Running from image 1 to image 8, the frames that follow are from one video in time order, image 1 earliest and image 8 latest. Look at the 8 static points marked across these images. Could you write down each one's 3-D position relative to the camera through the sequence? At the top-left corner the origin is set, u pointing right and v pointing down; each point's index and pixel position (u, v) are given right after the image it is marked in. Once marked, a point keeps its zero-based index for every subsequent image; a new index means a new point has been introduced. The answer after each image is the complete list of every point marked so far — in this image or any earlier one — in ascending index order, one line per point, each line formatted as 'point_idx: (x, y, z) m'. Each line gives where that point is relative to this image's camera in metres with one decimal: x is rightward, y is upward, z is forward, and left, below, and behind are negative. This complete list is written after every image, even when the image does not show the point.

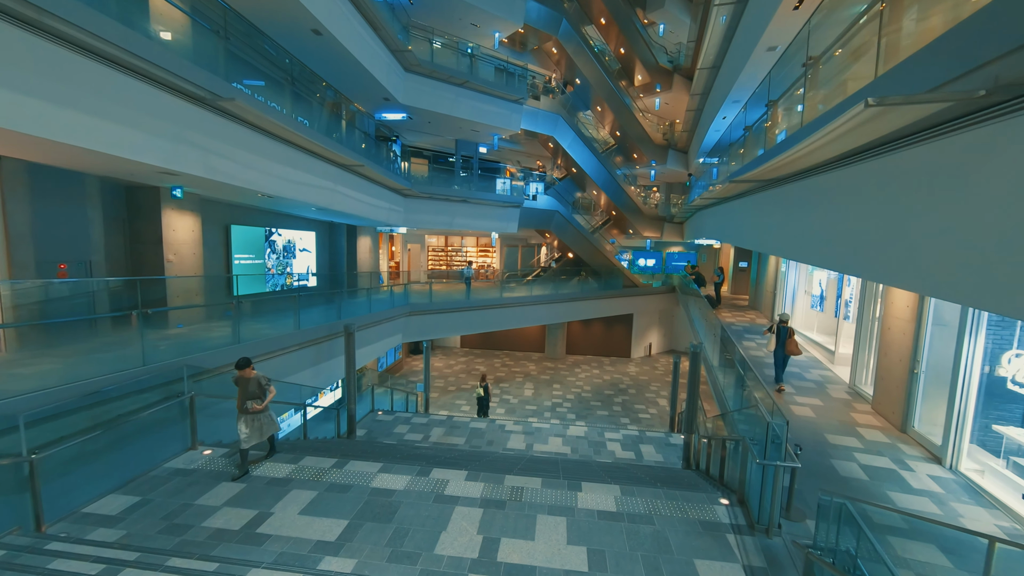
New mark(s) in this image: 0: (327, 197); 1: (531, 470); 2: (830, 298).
0: (-3.6, +1.8, +8.0) m
1: (+0.2, -2.2, +5.2) m
2: (+6.6, -0.2, +8.8) m
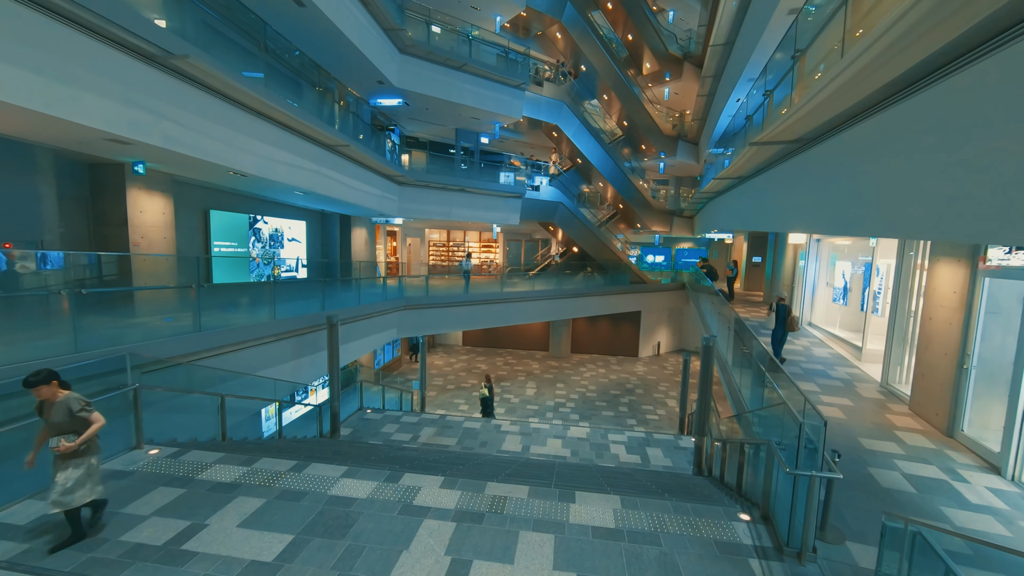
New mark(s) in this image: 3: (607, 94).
0: (-3.6, +2.0, +7.5) m
1: (+0.1, -2.0, +4.6) m
2: (+6.6, 0.0, +8.1) m
3: (+3.5, +7.2, +15.7) m
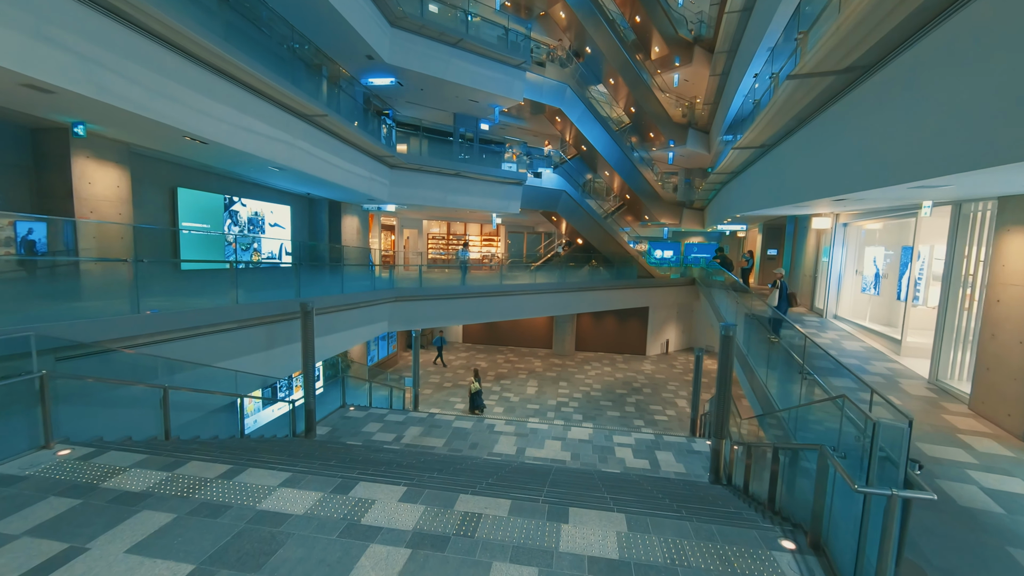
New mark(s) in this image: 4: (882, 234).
0: (-3.7, +2.2, +6.9) m
1: (0.0, -1.8, +3.9) m
2: (+6.5, +0.2, +7.3) m
3: (+3.6, +7.4, +15.0) m
4: (+6.7, +1.0, +7.6) m
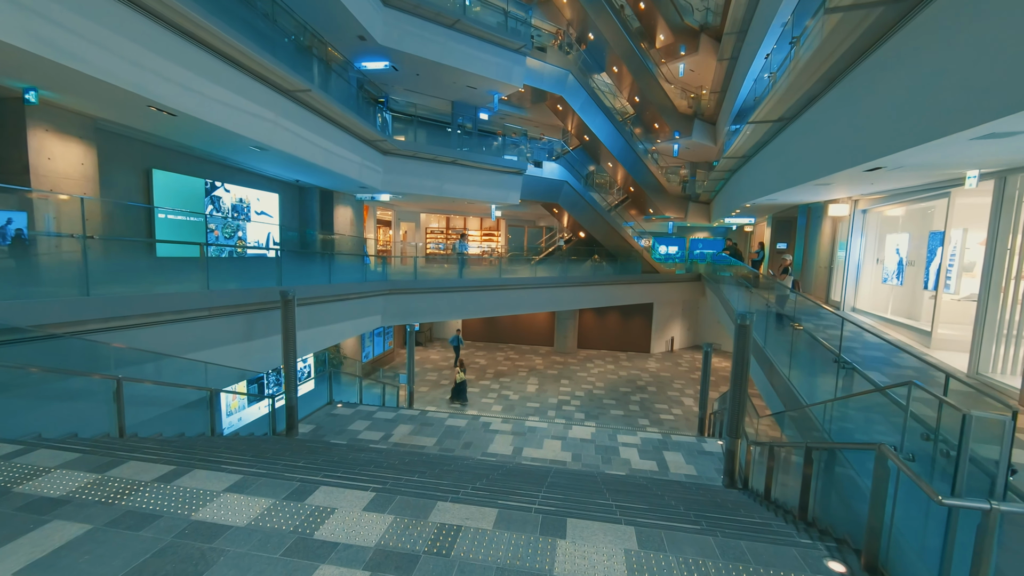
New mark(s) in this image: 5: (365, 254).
0: (-3.7, +2.4, +6.4) m
1: (-0.1, -1.6, +3.4) m
2: (+6.5, +0.3, +6.8) m
3: (+3.6, +7.6, +14.5) m
4: (+6.6, +1.2, +7.1) m
5: (-3.3, +0.8, +9.5) m
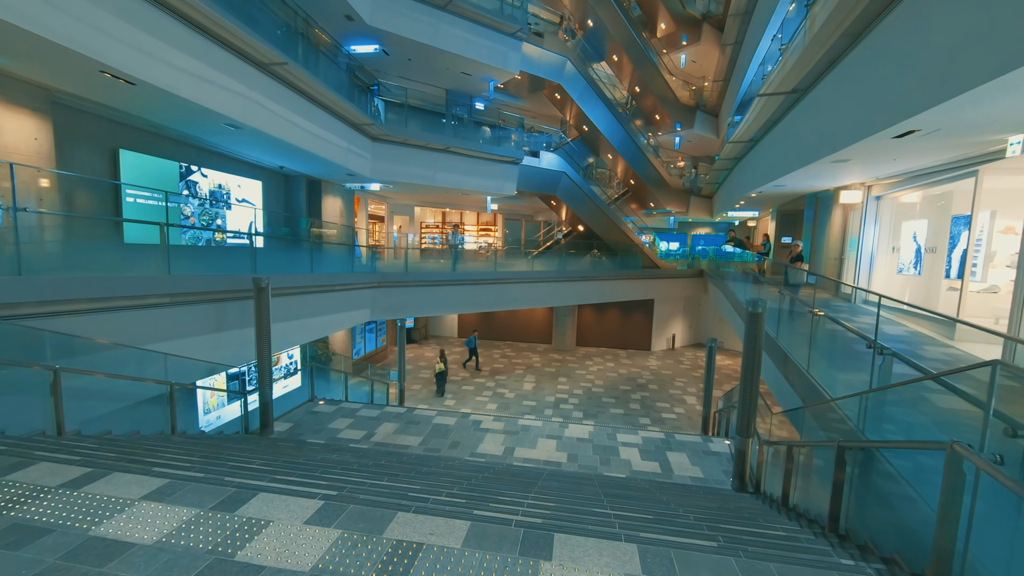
0: (-3.8, +2.5, +6.0) m
1: (-0.2, -1.4, +3.0) m
2: (+6.3, +0.5, +6.4) m
3: (+3.5, +7.7, +14.1) m
4: (+6.5, +1.3, +6.7) m
5: (-3.4, +0.9, +9.1) m
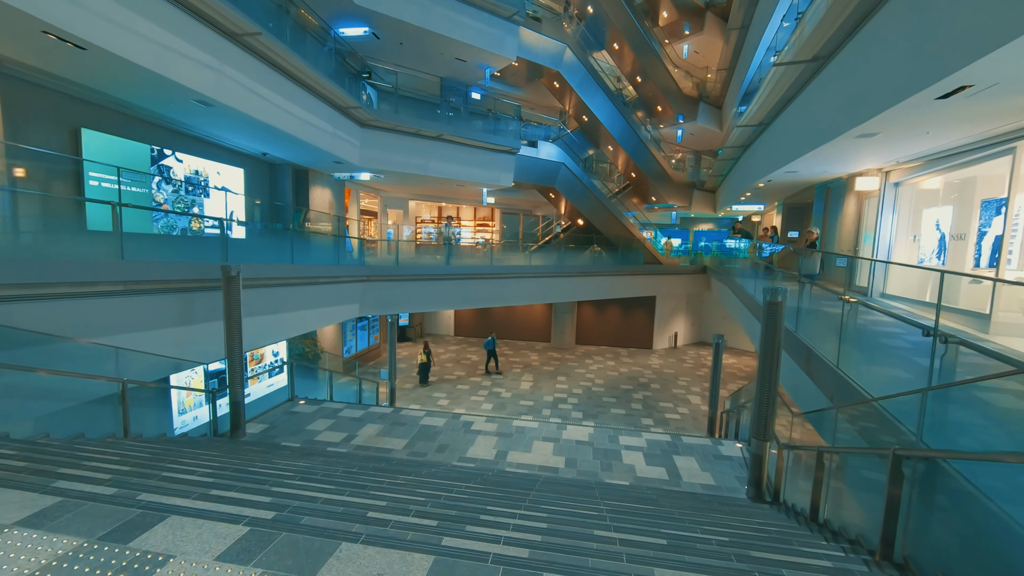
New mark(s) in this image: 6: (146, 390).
0: (-3.9, +2.7, +5.6) m
1: (-0.3, -1.3, +2.5) m
2: (+6.3, +0.6, +5.9) m
3: (+3.4, +7.9, +13.6) m
4: (+6.4, +1.4, +6.3) m
5: (-3.5, +1.1, +8.7) m
6: (-4.0, -1.1, +4.7) m
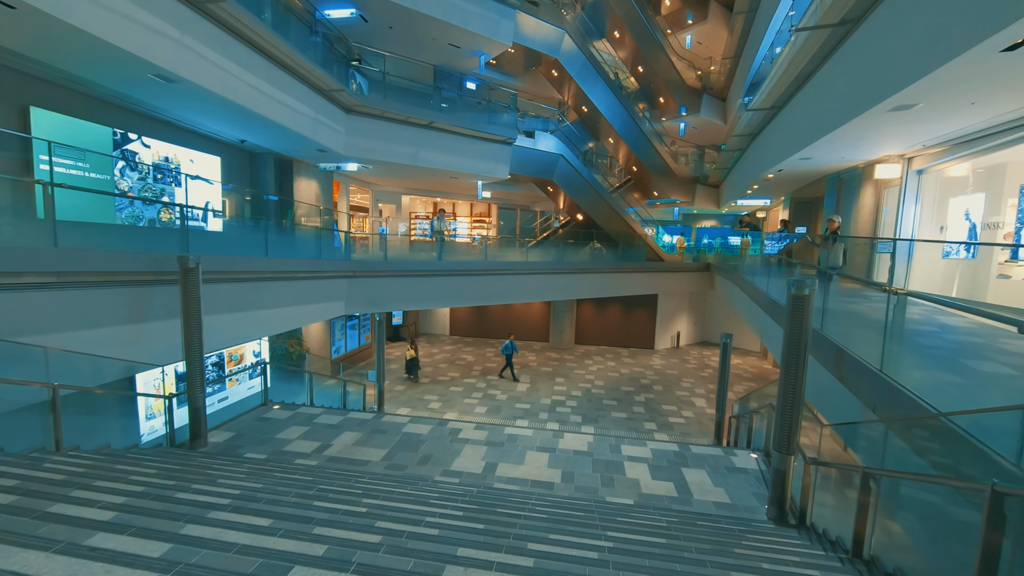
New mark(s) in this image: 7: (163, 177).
0: (-4.0, +2.7, +5.0) m
1: (-0.4, -1.3, +2.0) m
2: (+6.2, +0.7, +5.4) m
3: (+3.3, +7.9, +13.1) m
4: (+6.3, +1.5, +5.8) m
5: (-3.6, +1.1, +8.2) m
6: (-4.1, -1.1, +4.1) m
7: (-4.0, +1.3, +4.8) m
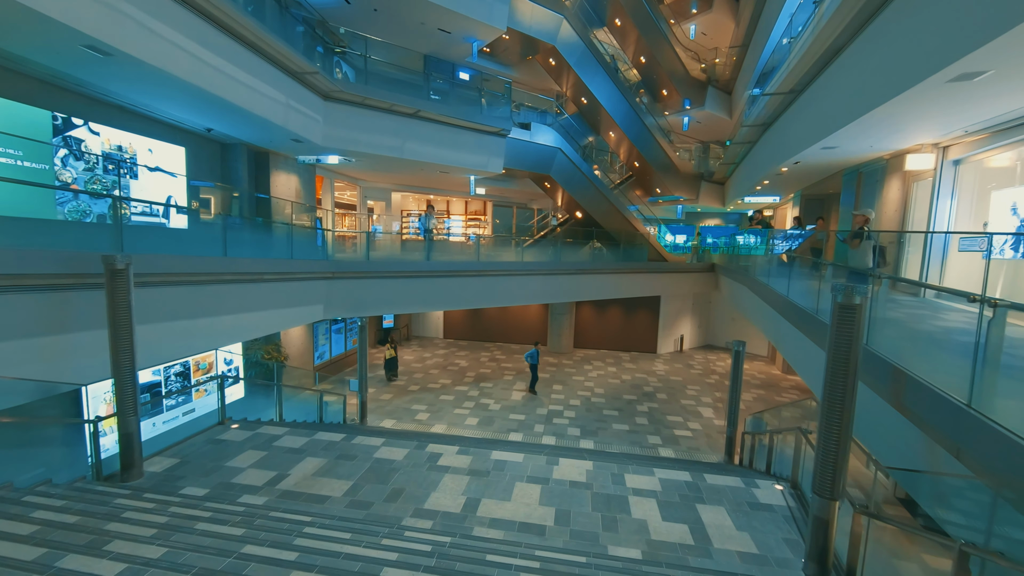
0: (-4.2, +2.7, +4.4) m
1: (-0.5, -1.3, +1.4) m
2: (+6.0, +0.6, +4.8) m
3: (+3.2, +7.9, +12.4) m
4: (+6.2, +1.5, +5.1) m
5: (-3.7, +1.1, +7.5) m
6: (-4.3, -1.1, +3.5) m
7: (-4.2, +1.2, +4.1) m
